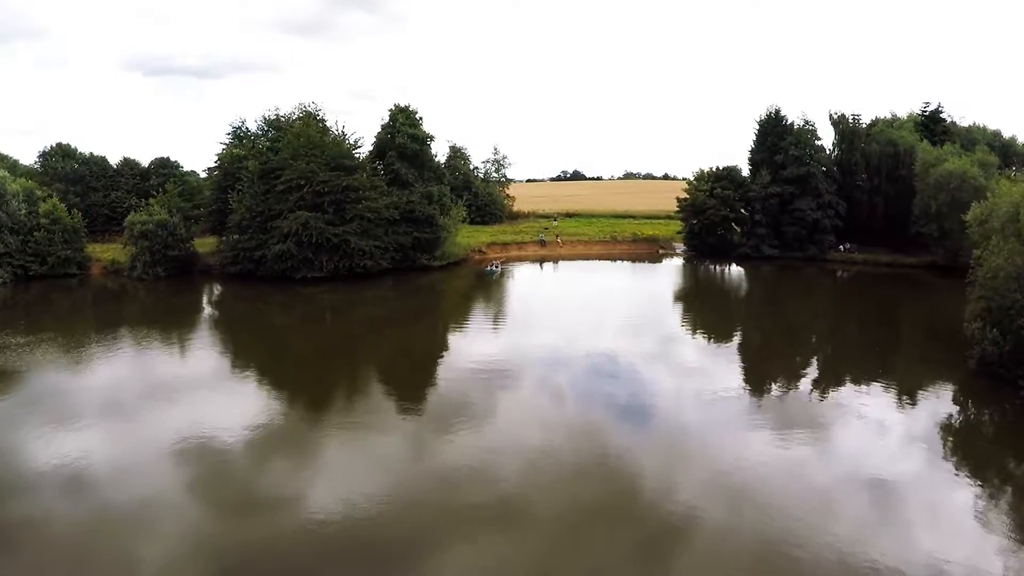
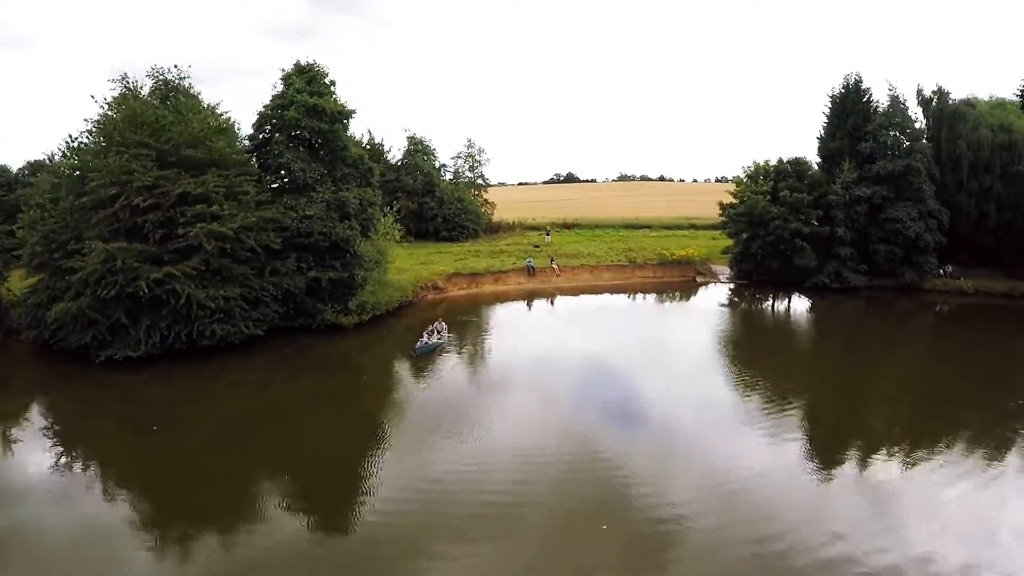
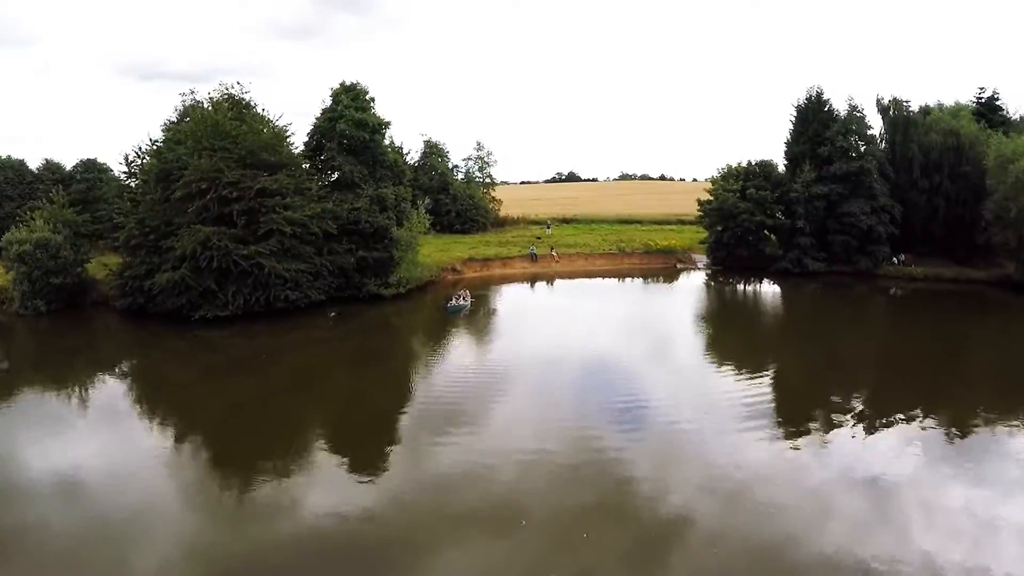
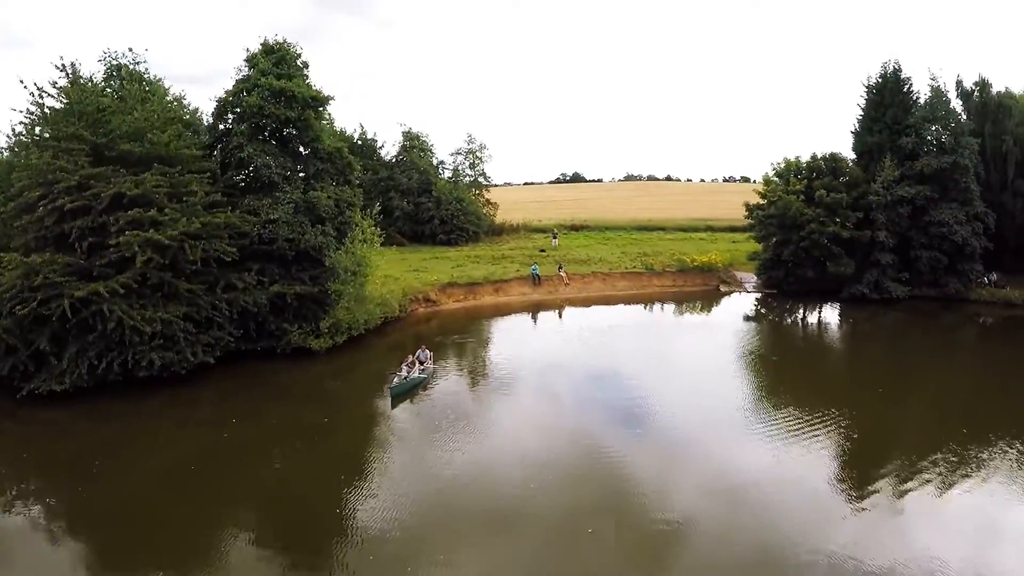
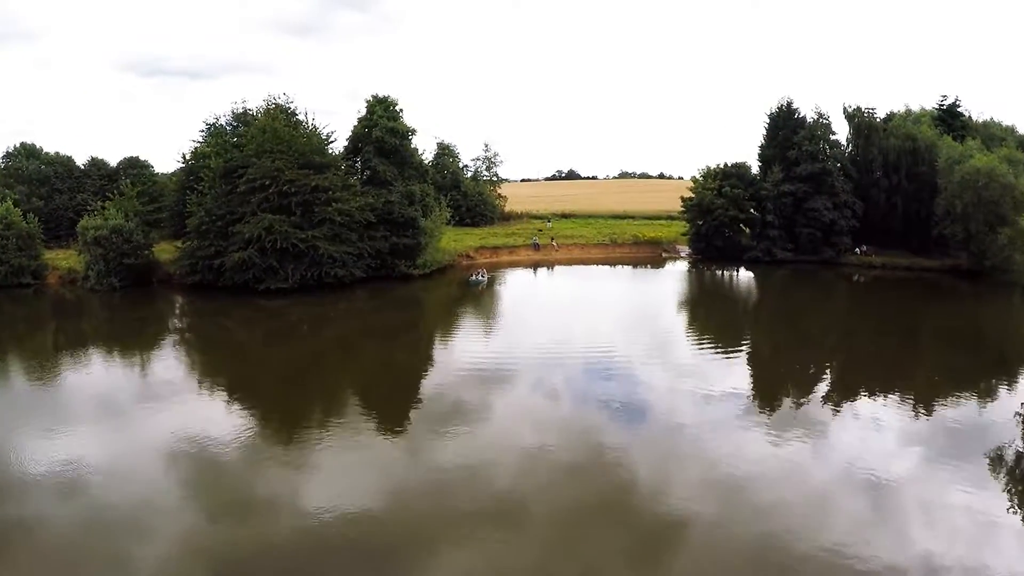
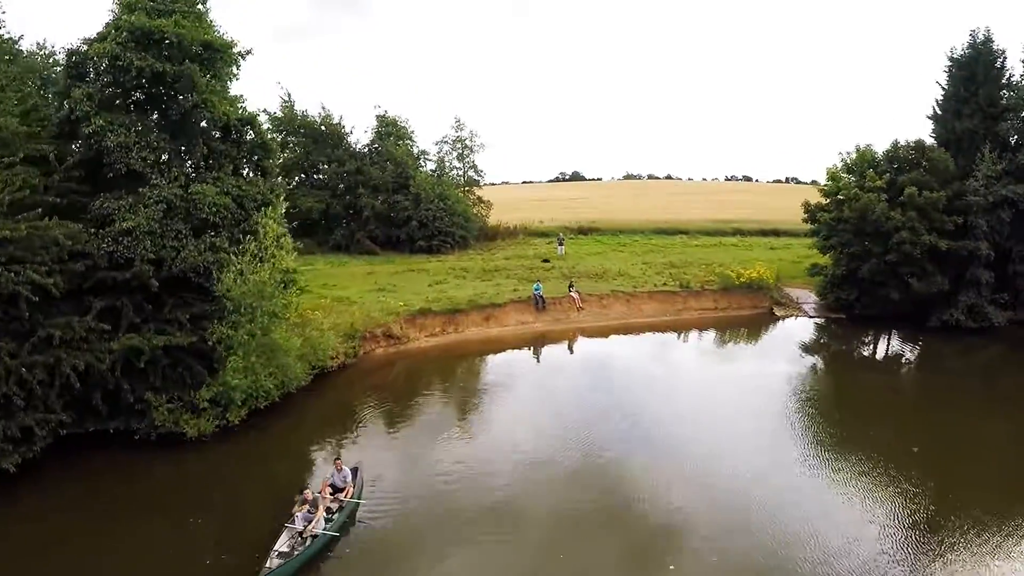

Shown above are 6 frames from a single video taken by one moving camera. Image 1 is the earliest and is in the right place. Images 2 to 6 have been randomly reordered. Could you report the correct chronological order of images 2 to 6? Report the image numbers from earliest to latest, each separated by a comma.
5, 3, 2, 4, 6
